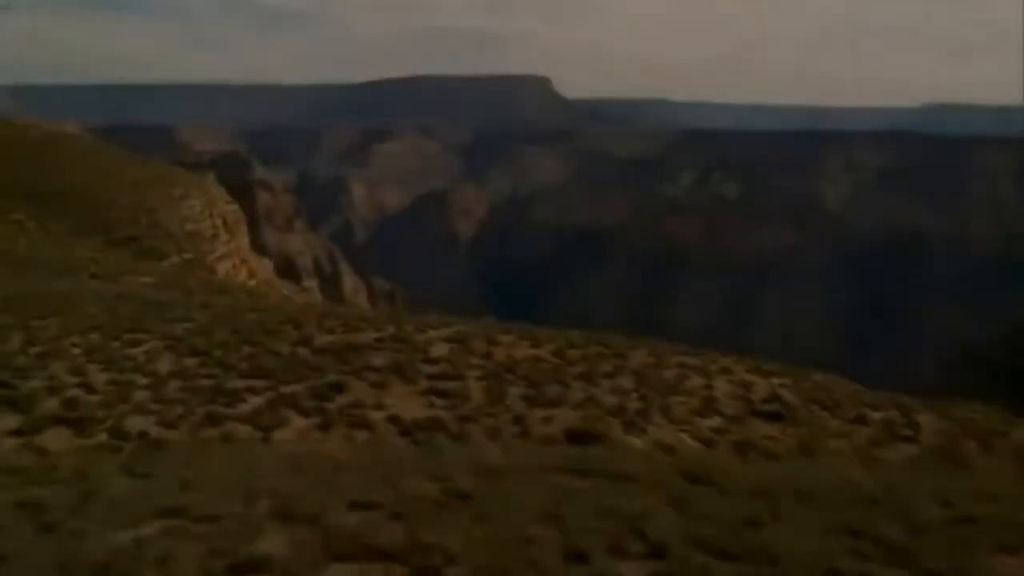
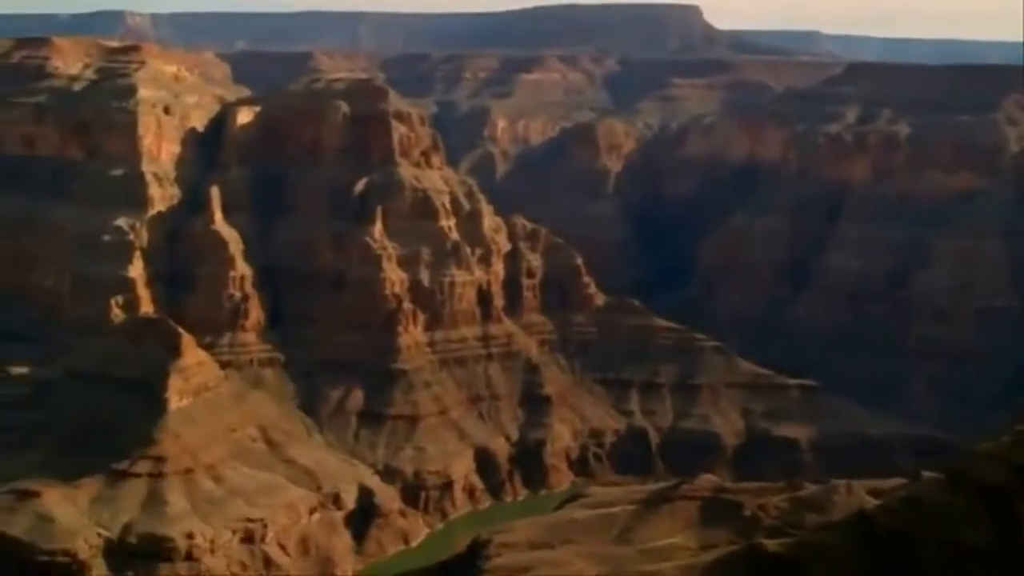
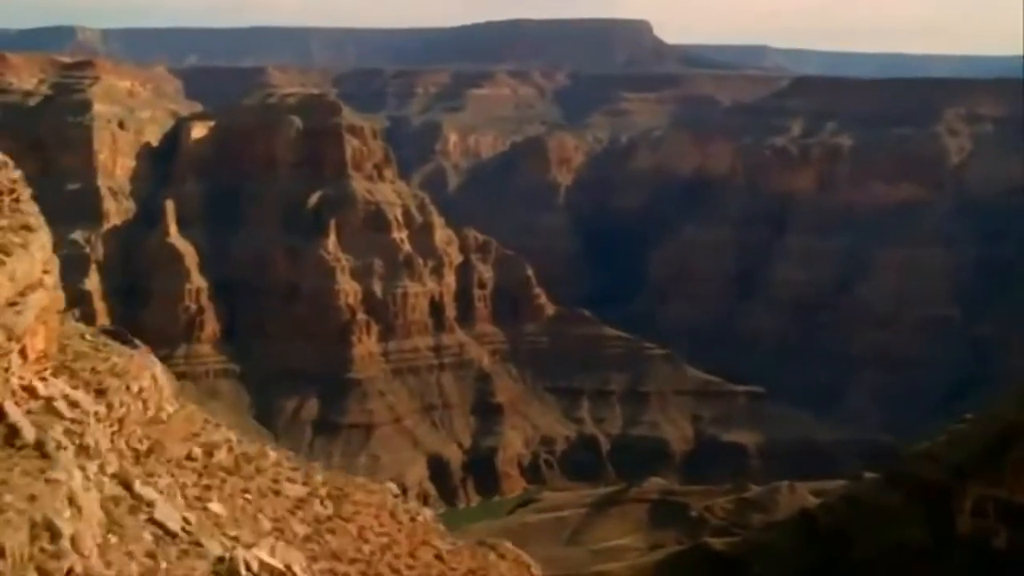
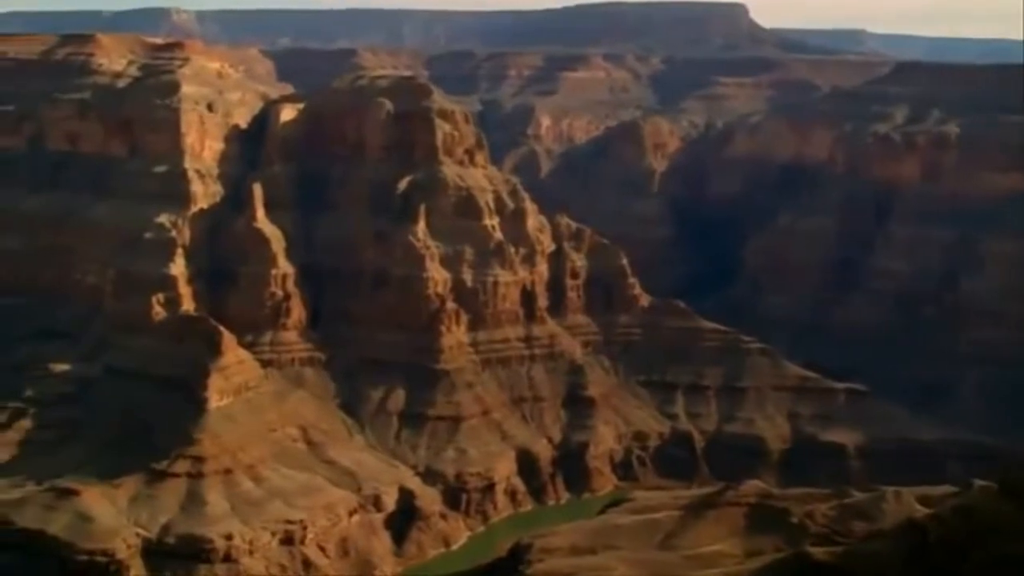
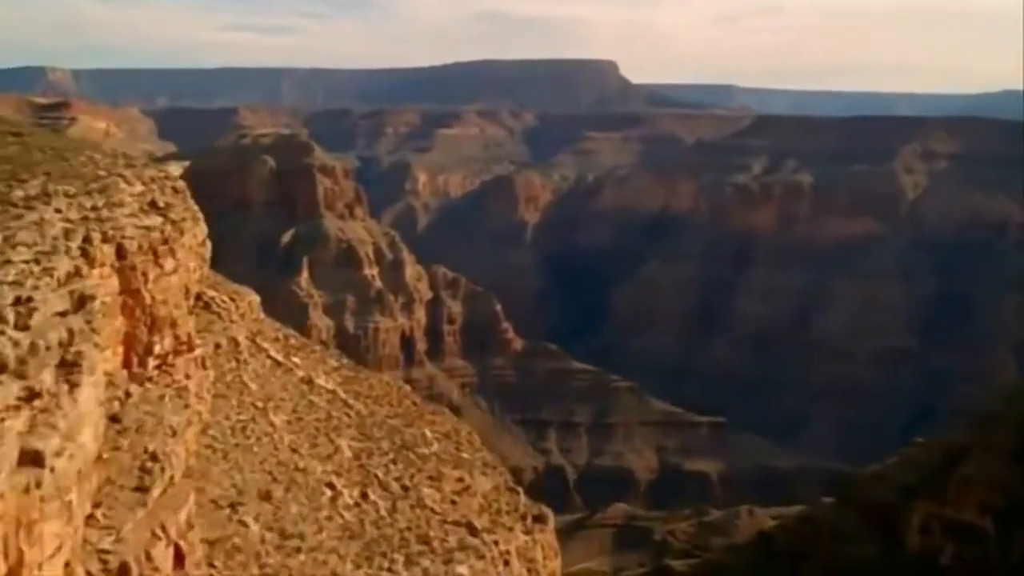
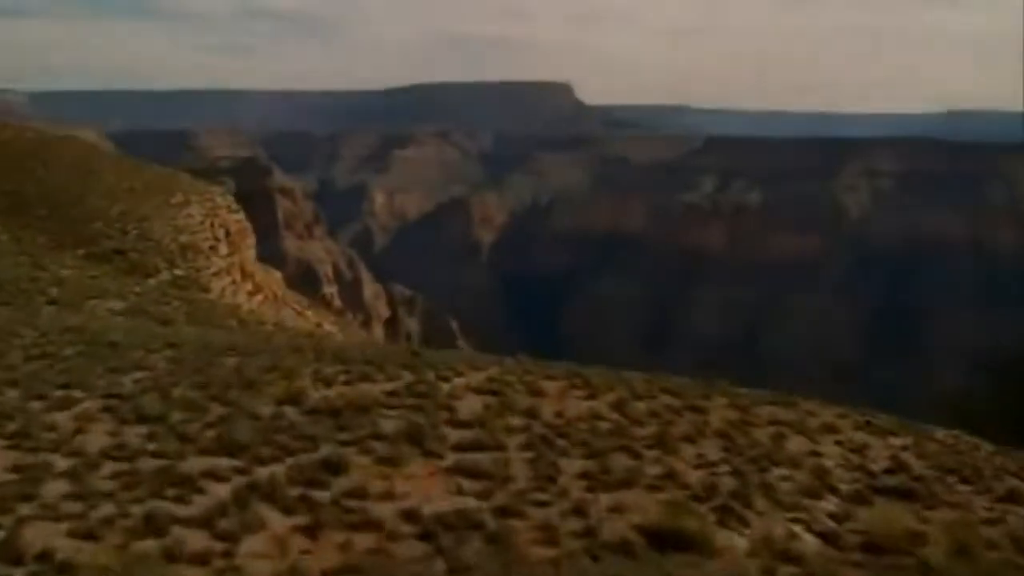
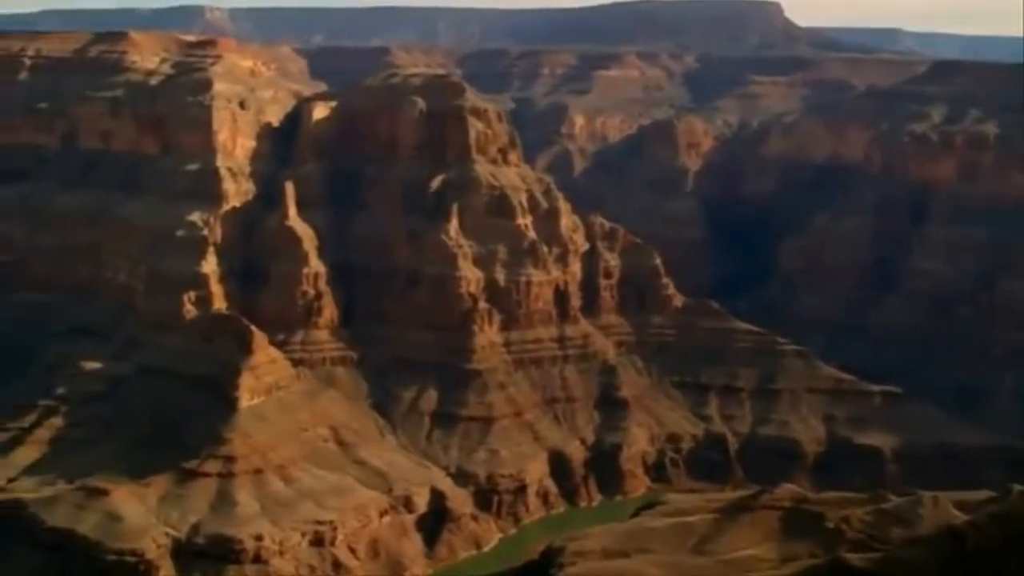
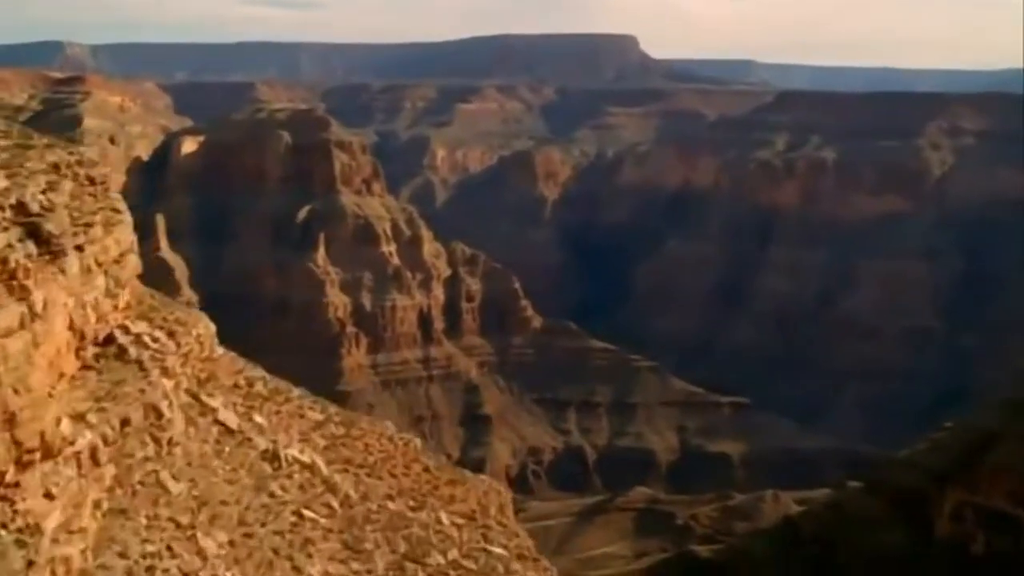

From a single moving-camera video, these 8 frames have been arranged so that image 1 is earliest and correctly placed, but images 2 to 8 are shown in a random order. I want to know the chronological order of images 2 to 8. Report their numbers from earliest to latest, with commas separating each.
6, 5, 8, 3, 2, 4, 7
